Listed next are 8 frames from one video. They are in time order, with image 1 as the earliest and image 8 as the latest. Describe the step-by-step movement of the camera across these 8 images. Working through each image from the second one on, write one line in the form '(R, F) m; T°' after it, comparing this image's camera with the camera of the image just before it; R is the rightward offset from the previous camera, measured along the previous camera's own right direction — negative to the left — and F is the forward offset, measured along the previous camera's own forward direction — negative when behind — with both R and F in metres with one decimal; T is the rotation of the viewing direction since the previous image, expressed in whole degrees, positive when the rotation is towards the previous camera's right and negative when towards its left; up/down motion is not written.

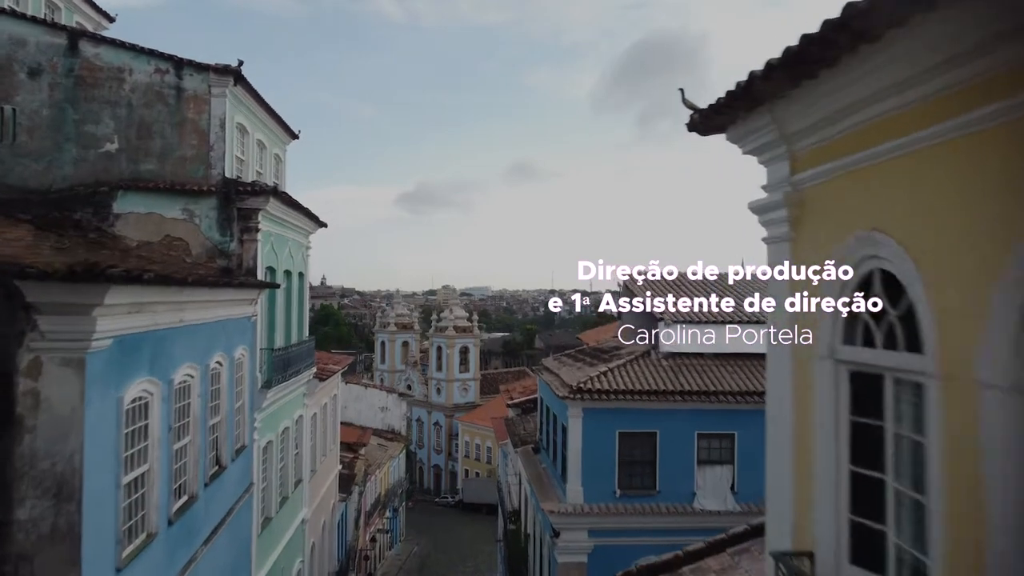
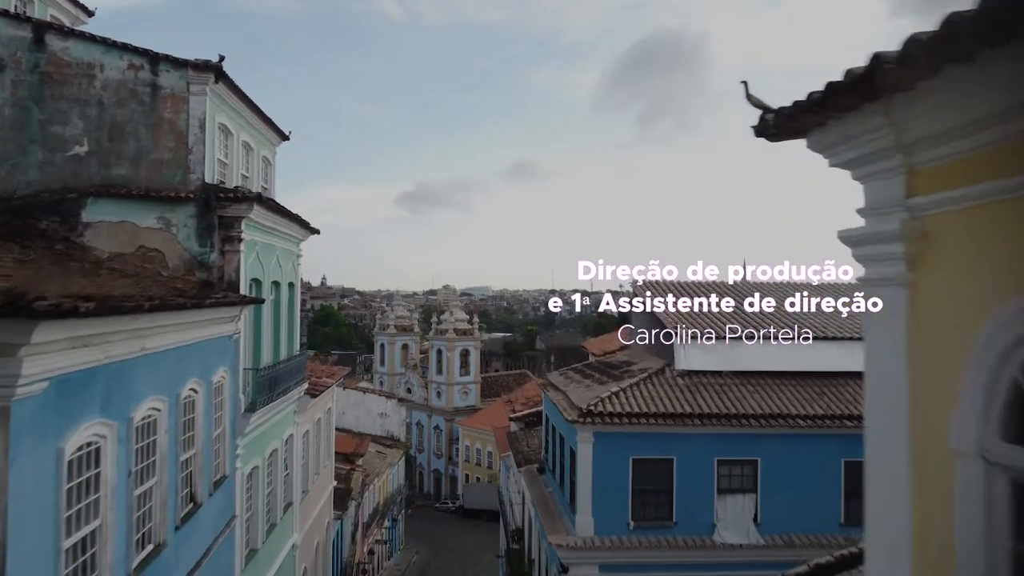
(0.0, +0.7) m; 0°
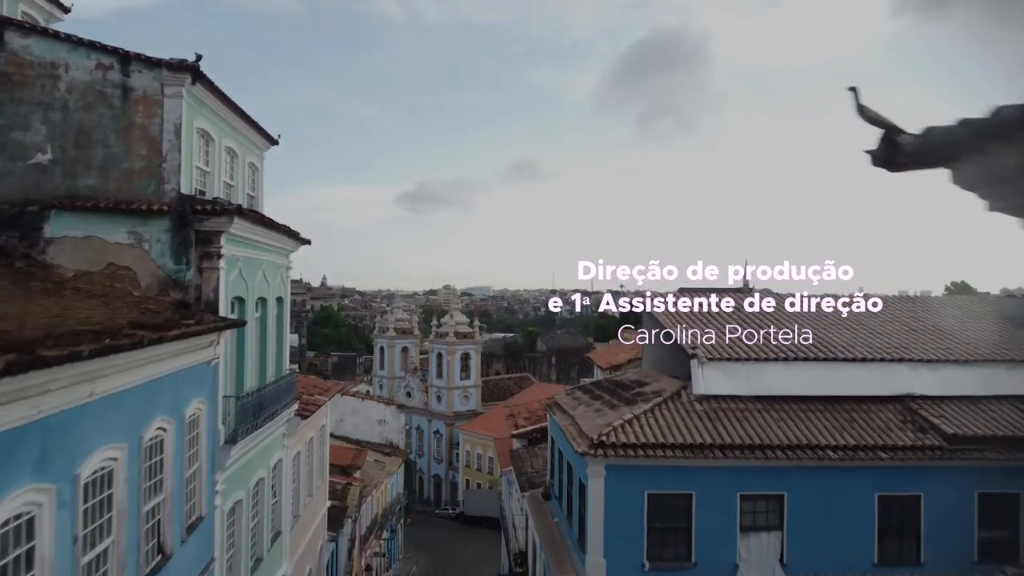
(0.0, +0.7) m; 0°
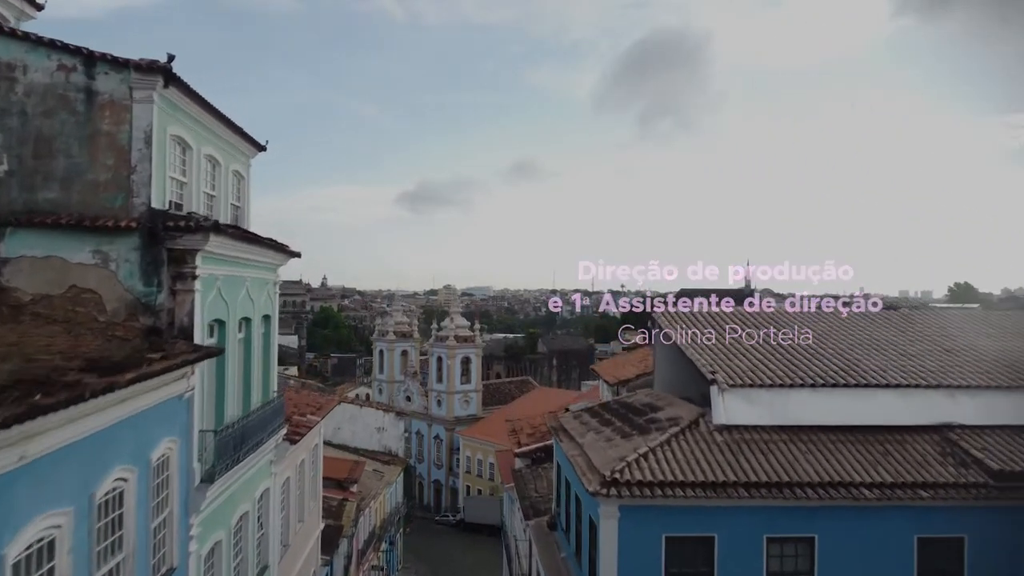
(0.0, +0.7) m; 0°
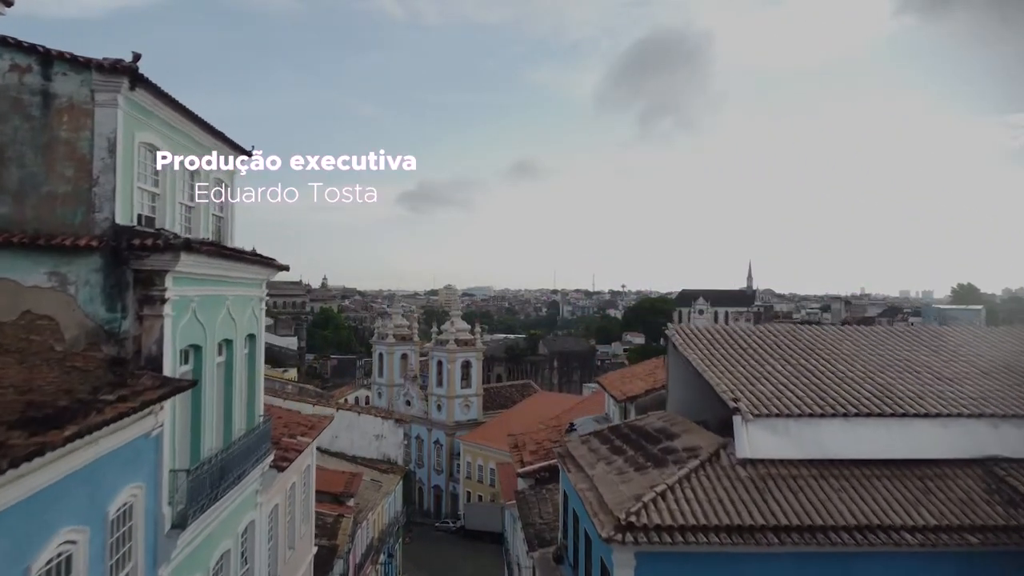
(0.0, +0.7) m; 0°
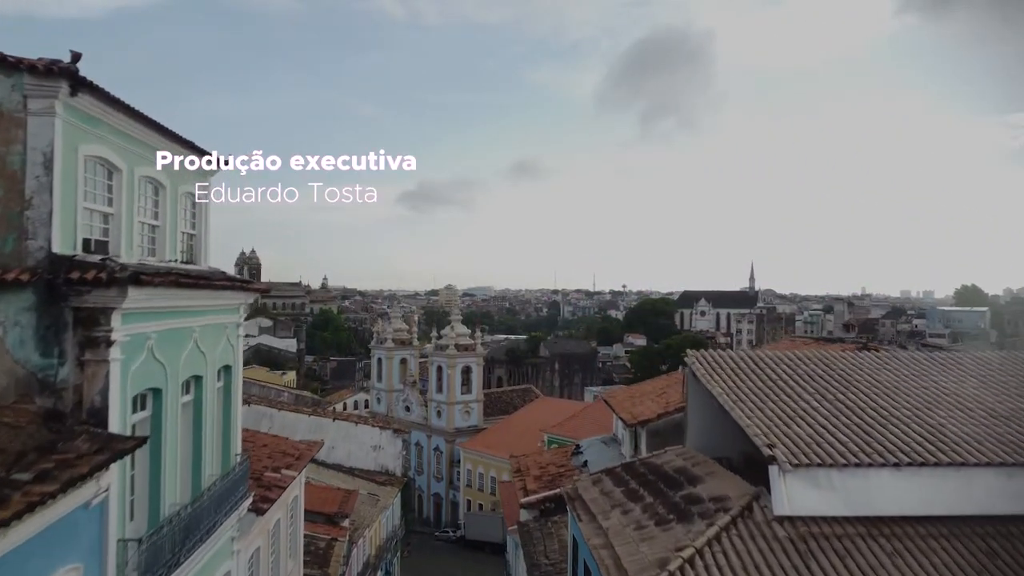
(0.0, +1.0) m; 0°
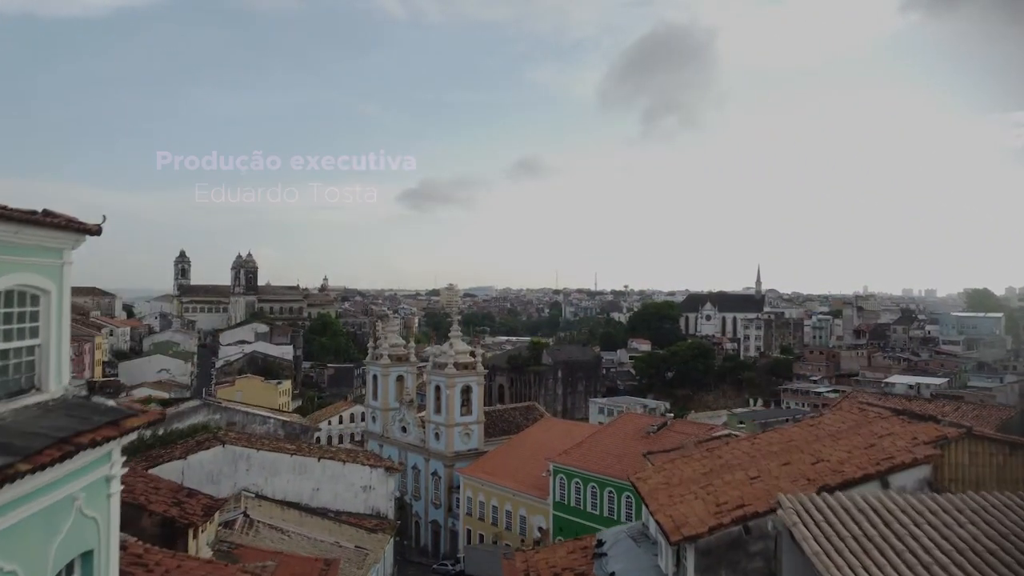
(-0.1, +3.0) m; 0°
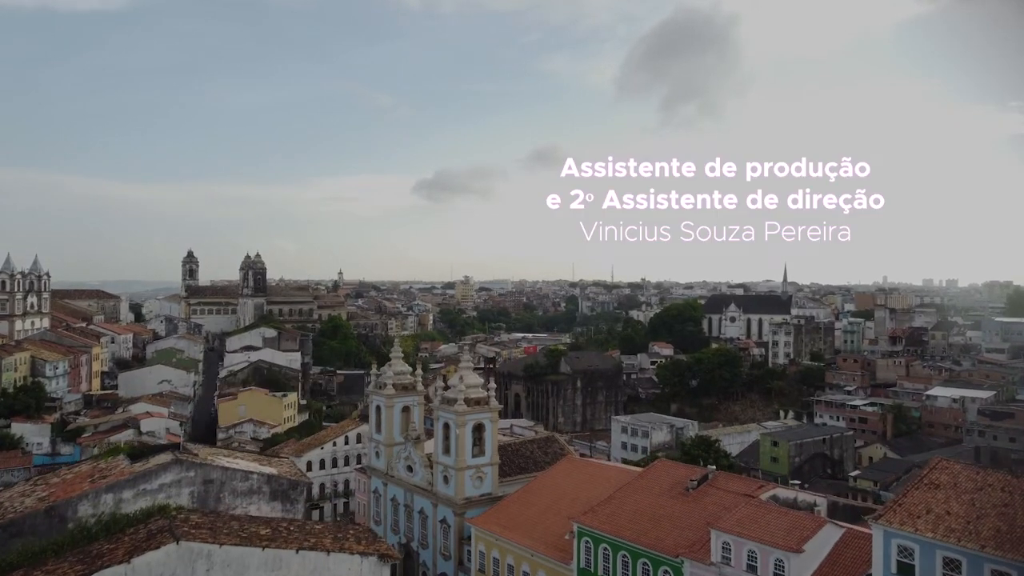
(-0.1, +5.3) m; -1°
